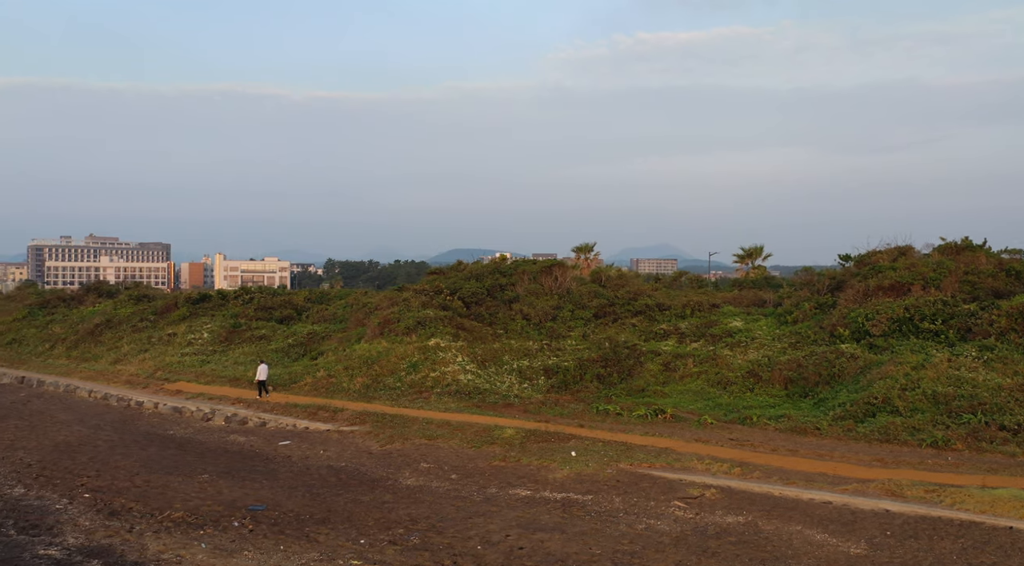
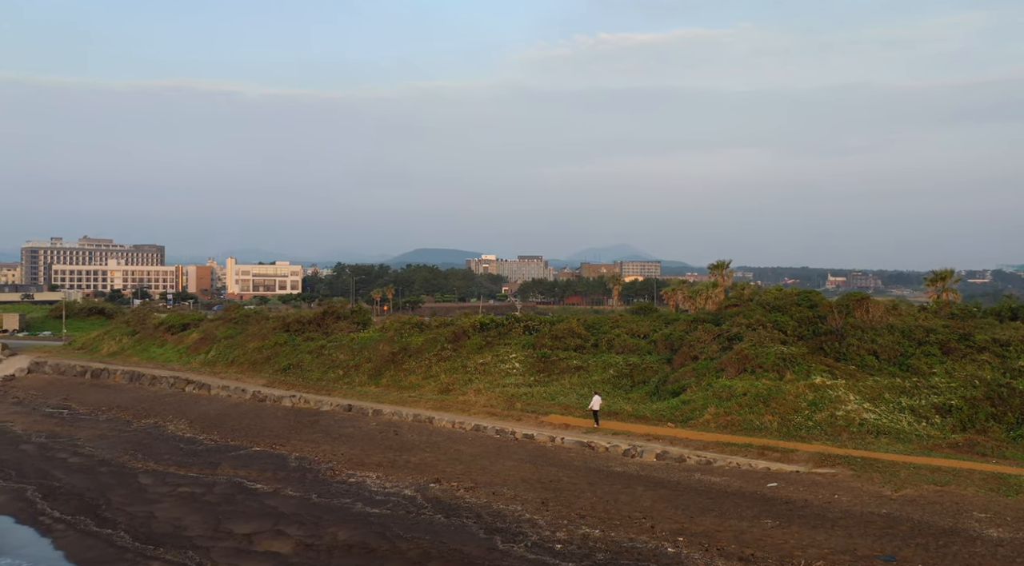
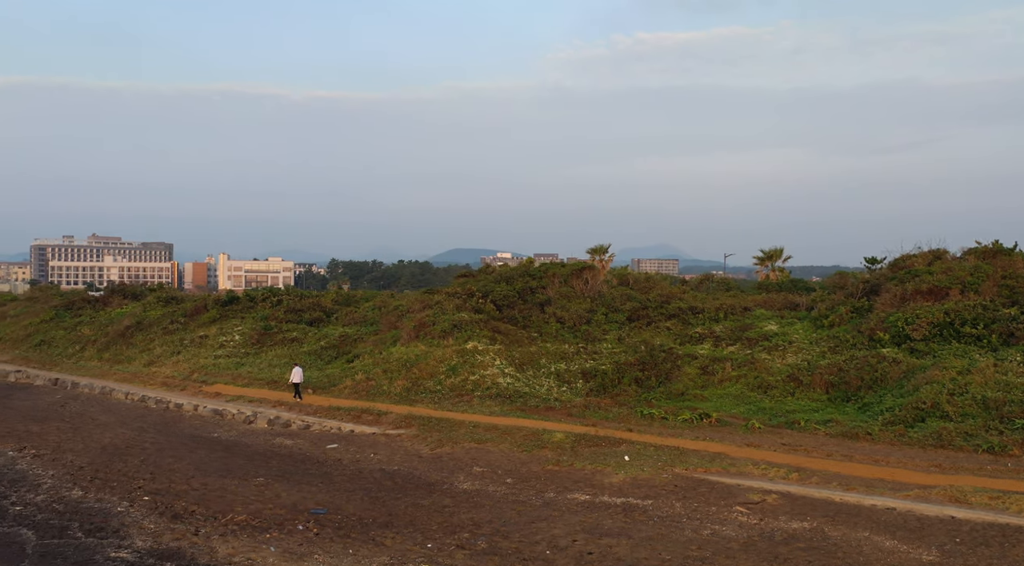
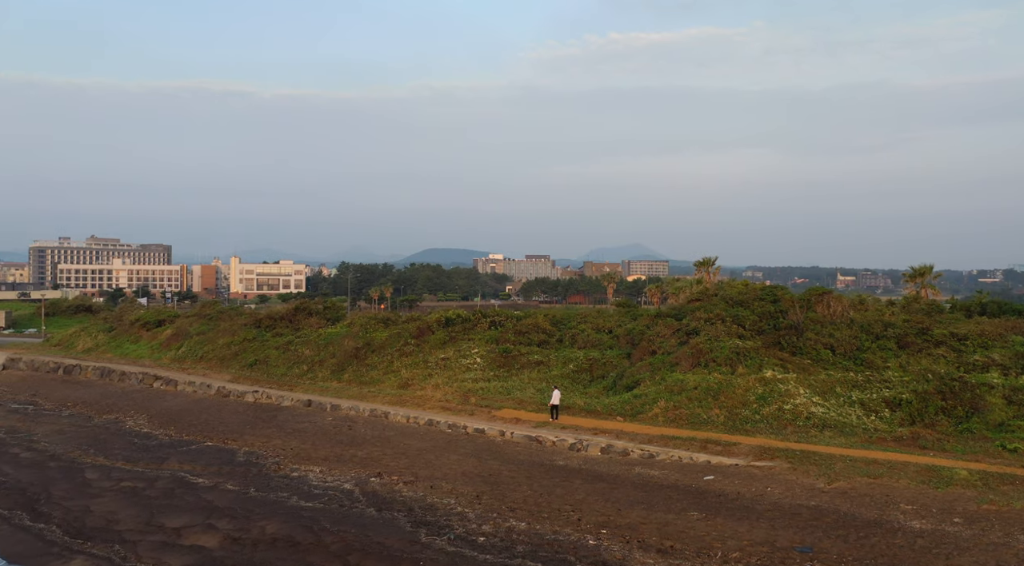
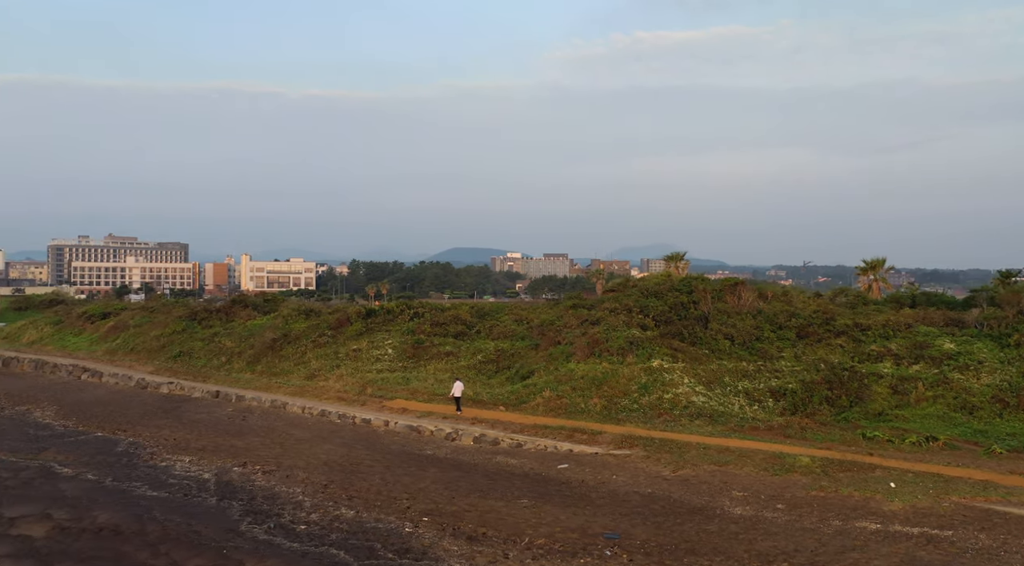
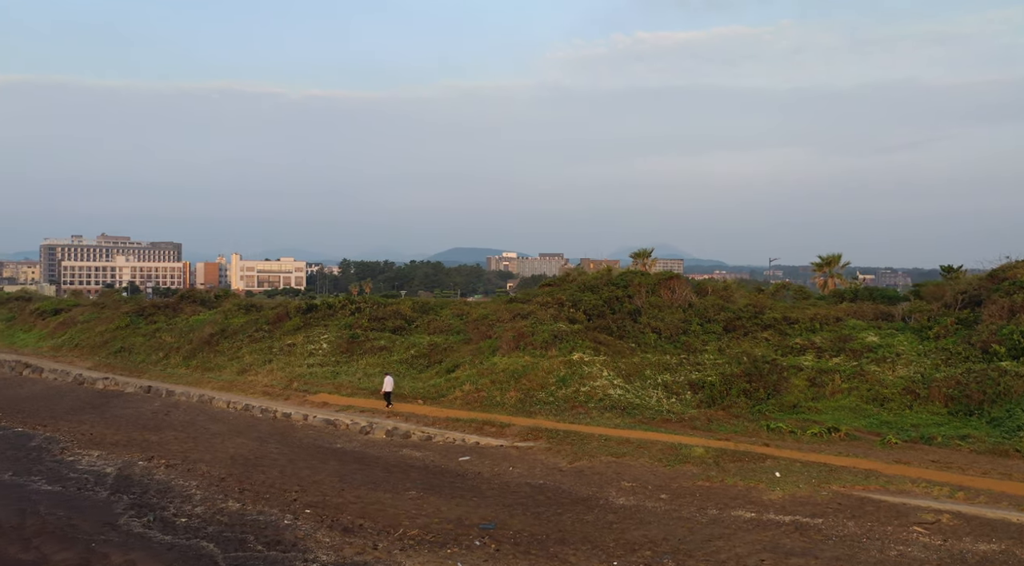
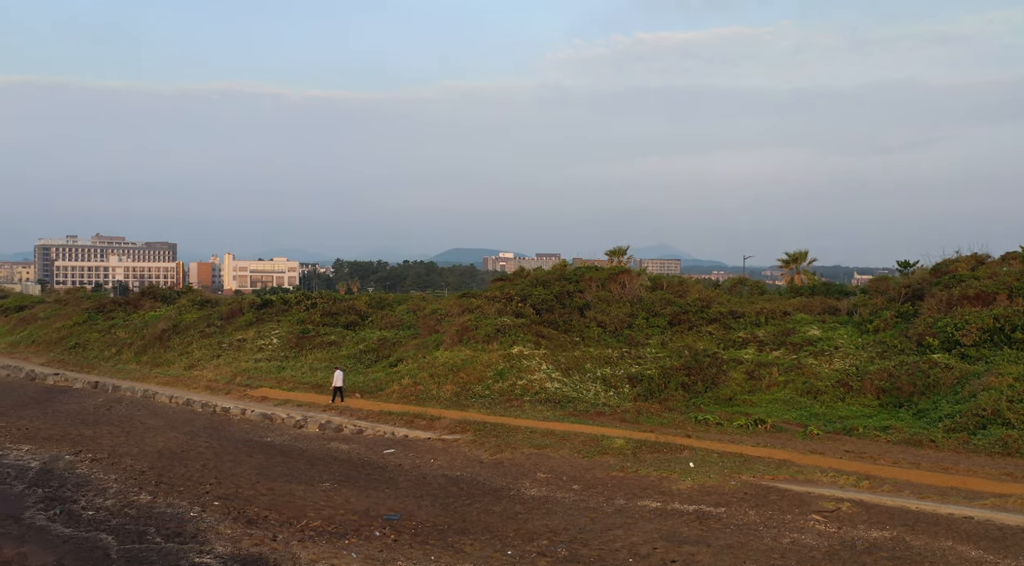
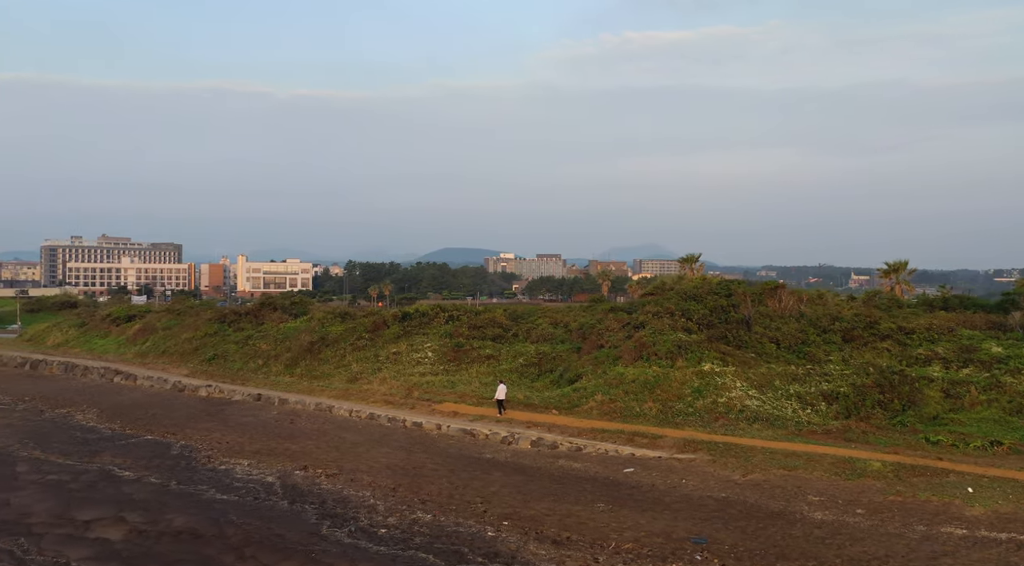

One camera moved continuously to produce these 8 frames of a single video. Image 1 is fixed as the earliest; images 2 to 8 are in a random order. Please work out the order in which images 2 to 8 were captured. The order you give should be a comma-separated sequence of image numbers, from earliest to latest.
3, 7, 6, 5, 8, 4, 2
